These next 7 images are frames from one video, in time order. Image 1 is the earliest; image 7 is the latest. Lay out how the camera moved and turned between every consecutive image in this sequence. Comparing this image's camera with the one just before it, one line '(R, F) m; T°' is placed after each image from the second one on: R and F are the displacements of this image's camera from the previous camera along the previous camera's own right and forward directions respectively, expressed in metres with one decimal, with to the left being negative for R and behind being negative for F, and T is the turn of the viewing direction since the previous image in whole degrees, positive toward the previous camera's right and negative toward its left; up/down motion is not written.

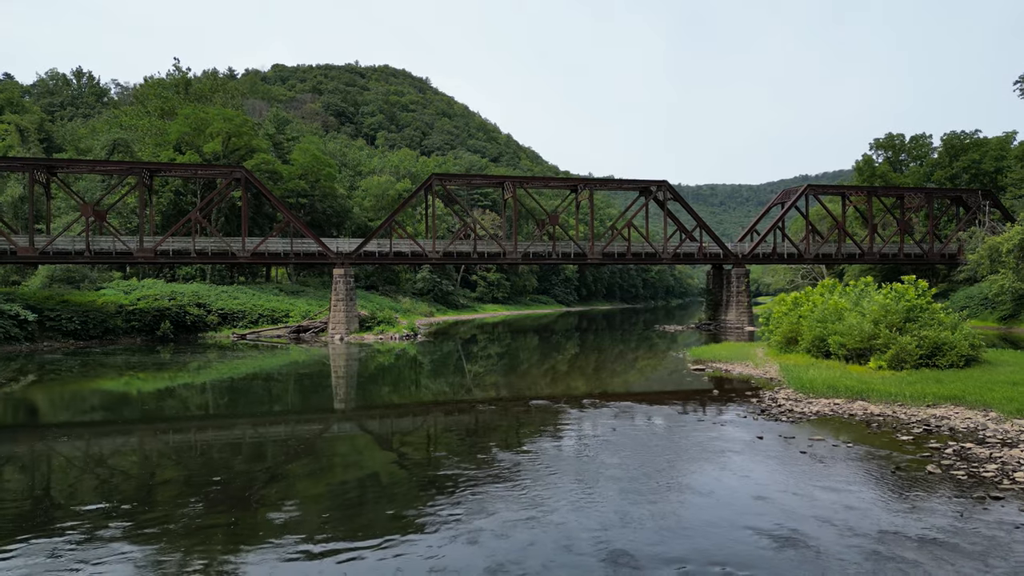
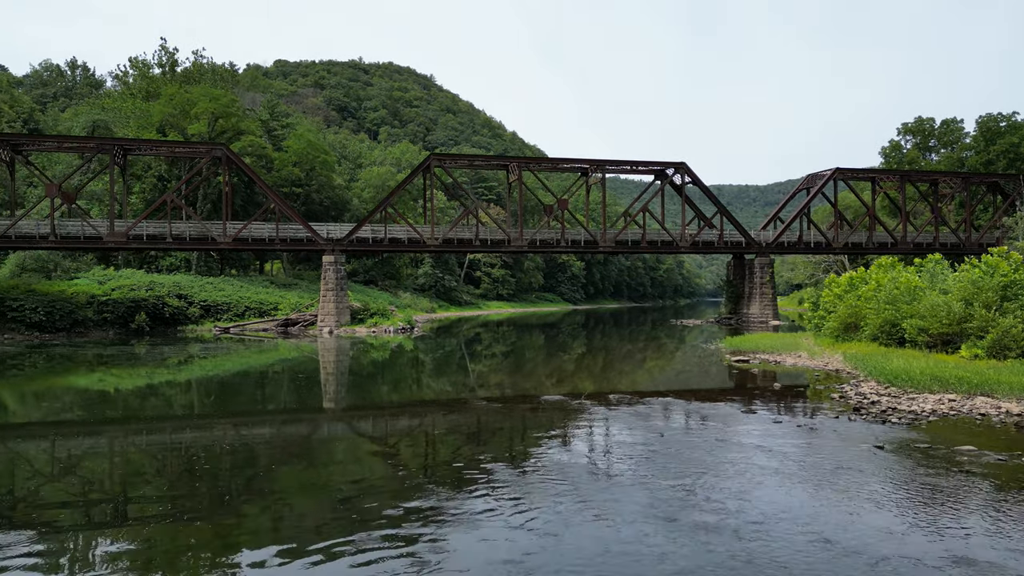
(0.0, +1.1) m; 0°
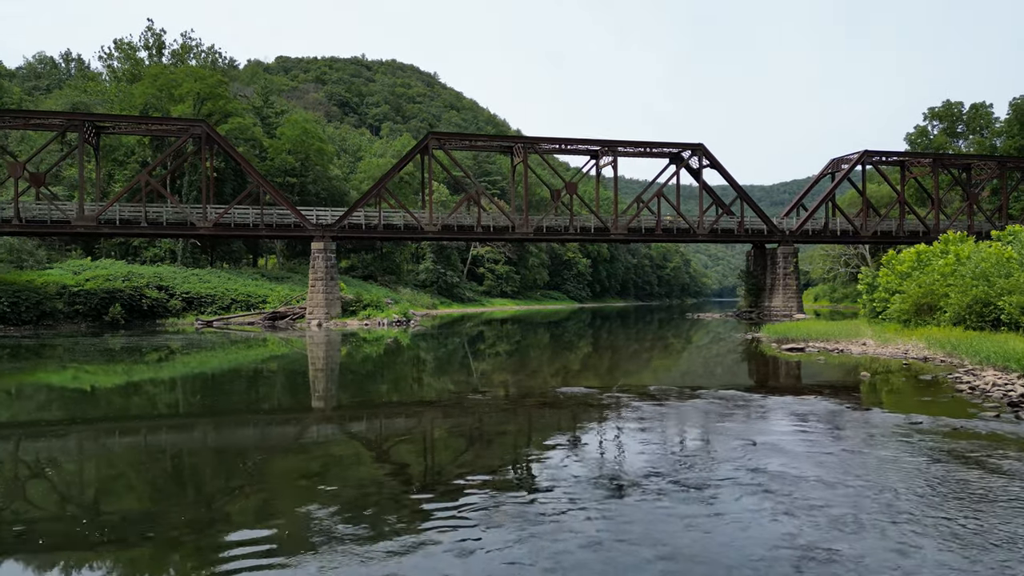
(0.0, +1.0) m; 0°
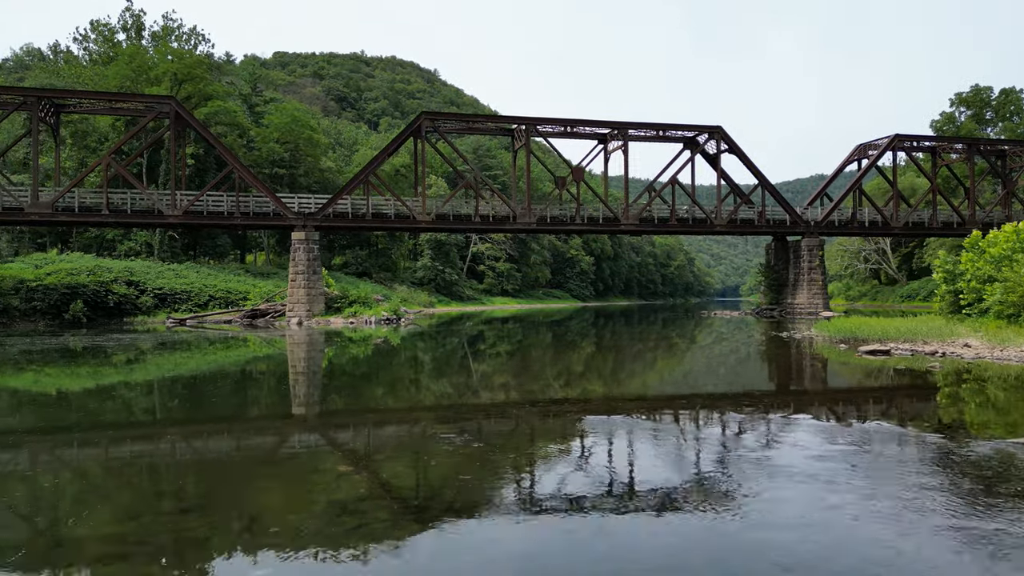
(0.0, +1.1) m; 0°
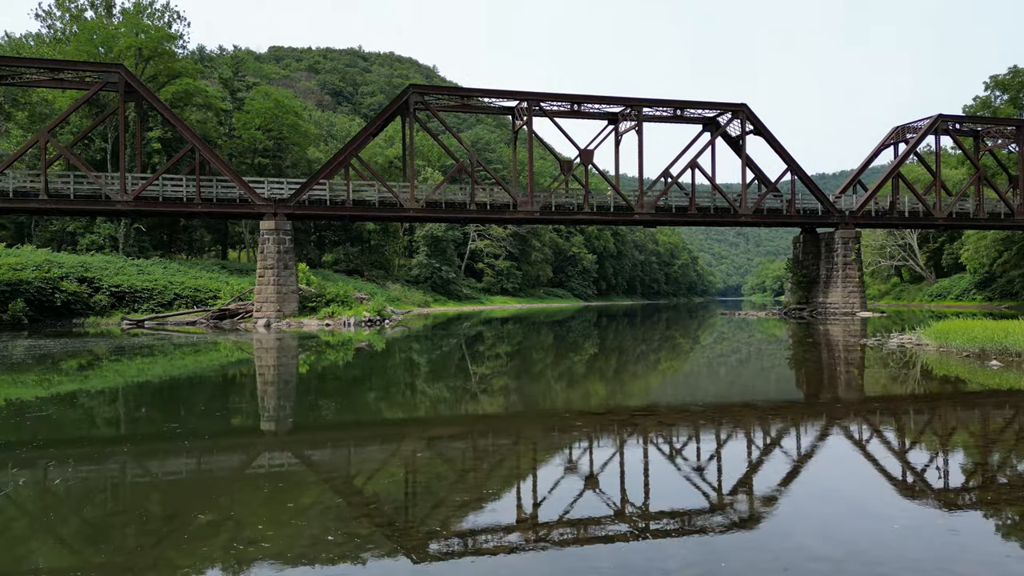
(0.0, +1.3) m; 0°
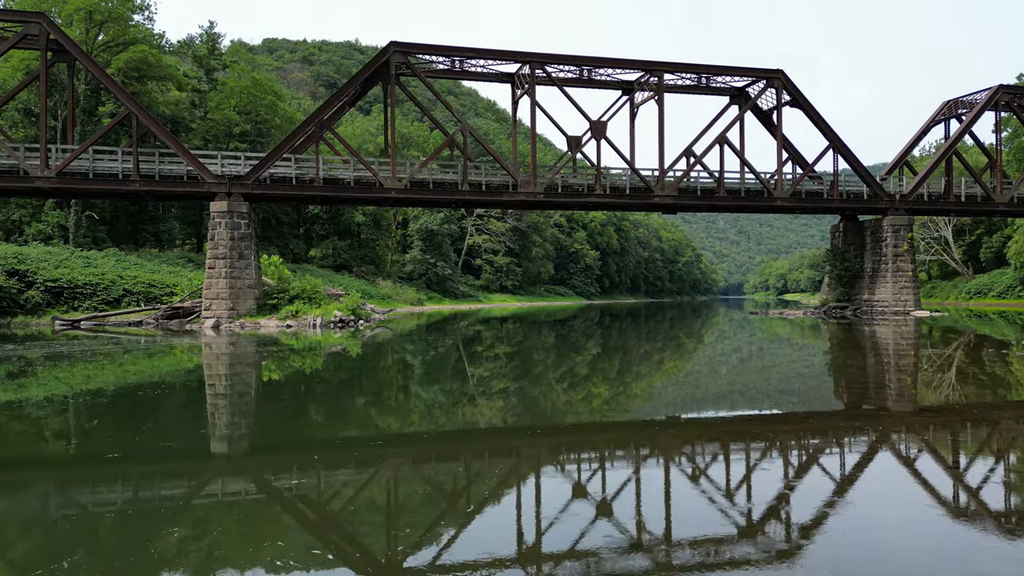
(0.0, +1.4) m; 0°
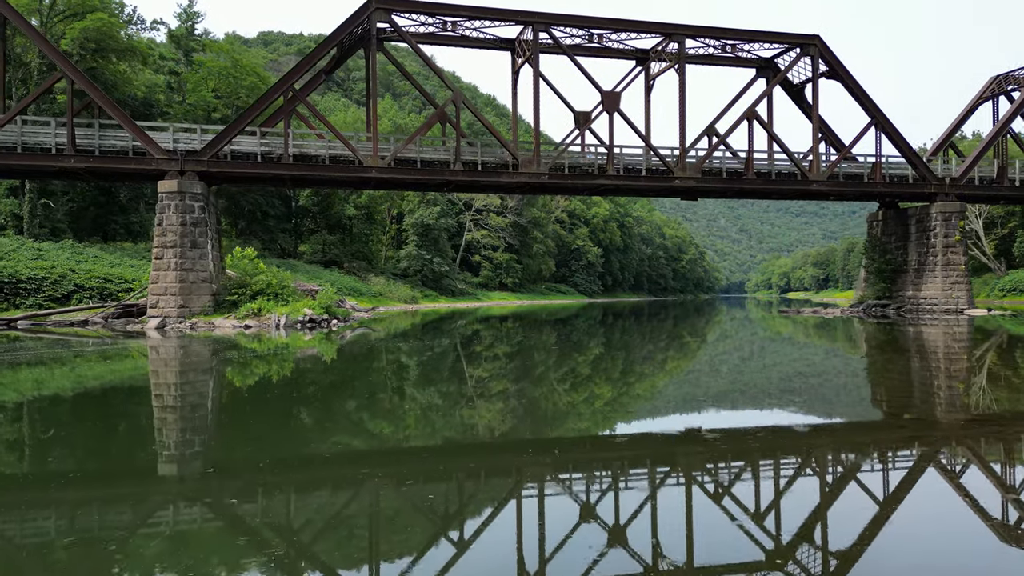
(0.0, +1.1) m; 0°
